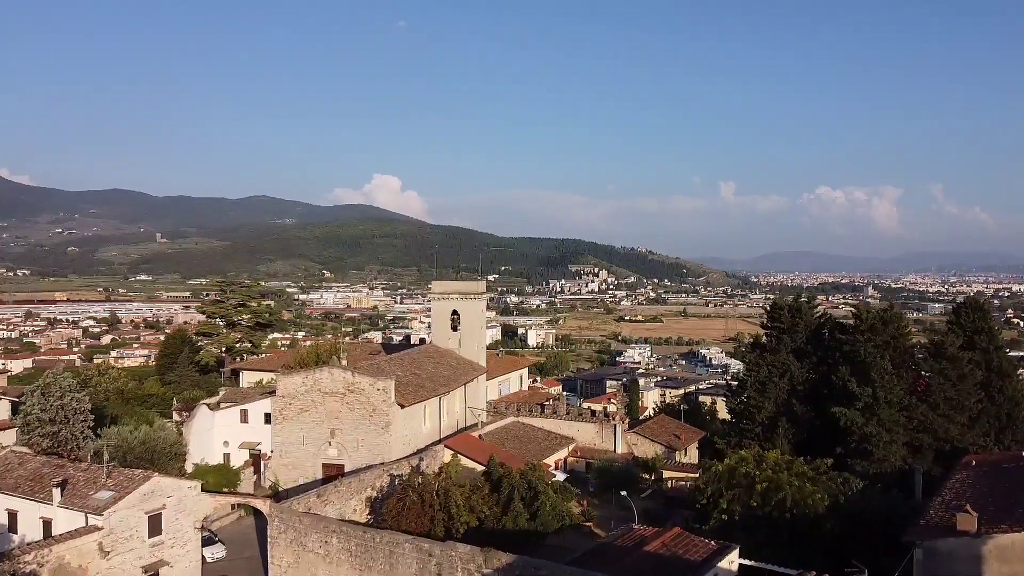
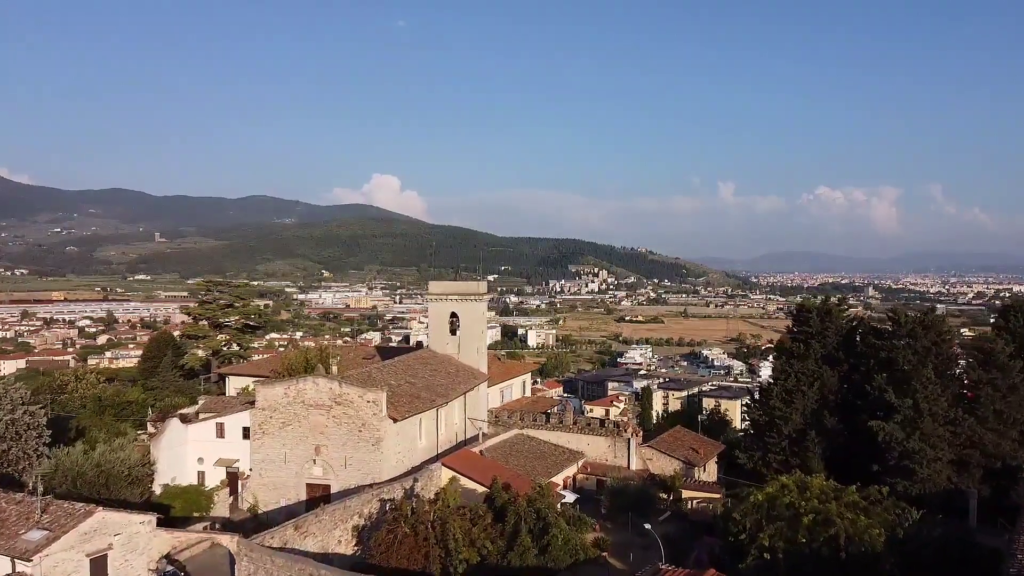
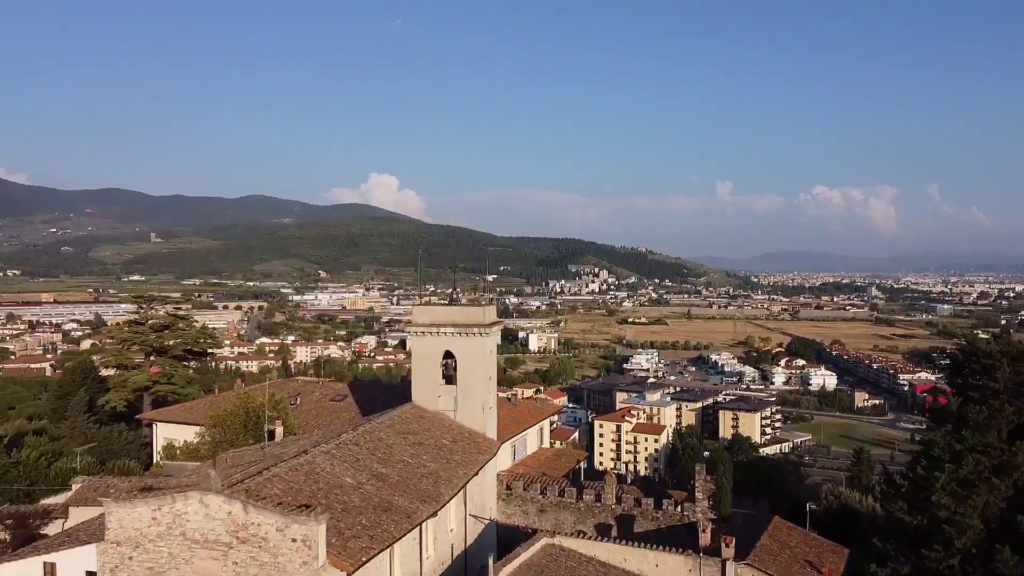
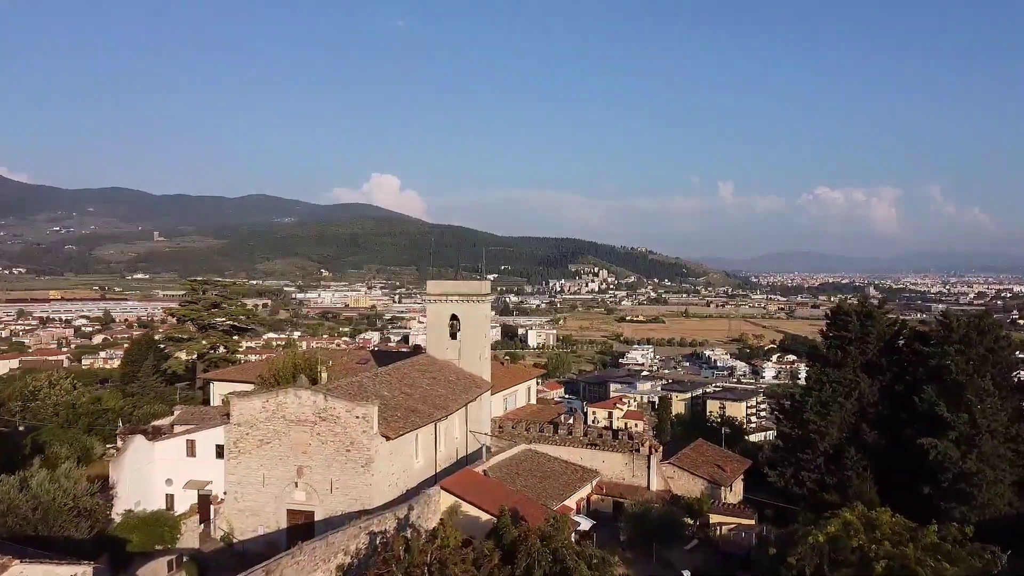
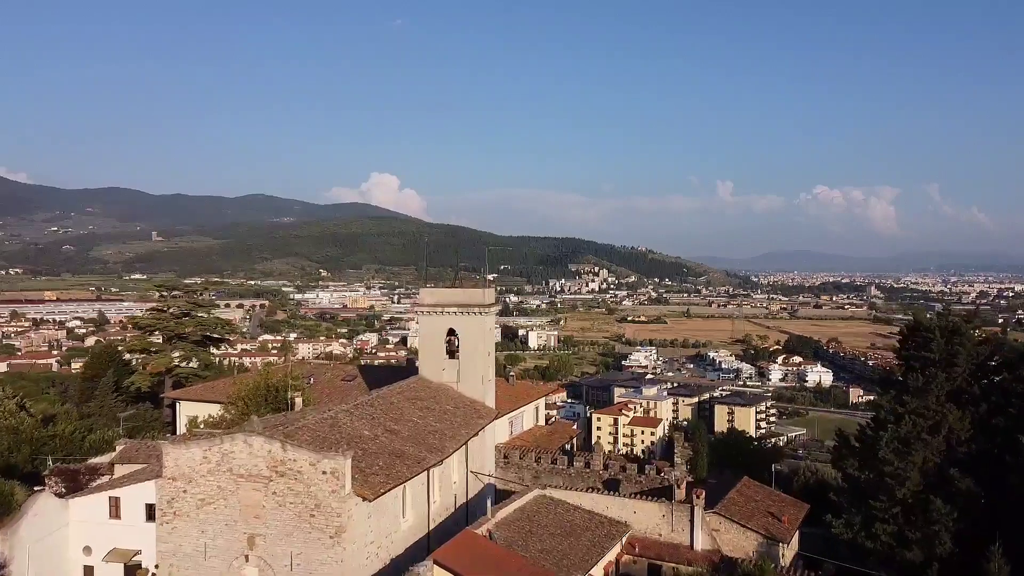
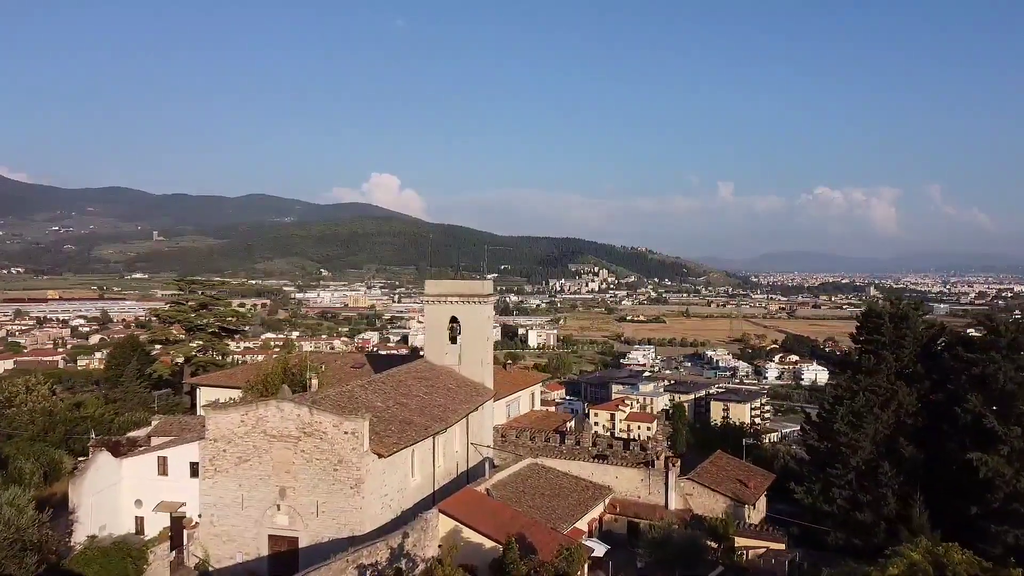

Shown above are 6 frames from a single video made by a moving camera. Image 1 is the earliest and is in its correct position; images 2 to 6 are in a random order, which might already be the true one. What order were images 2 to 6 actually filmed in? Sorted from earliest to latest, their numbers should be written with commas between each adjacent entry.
2, 4, 6, 5, 3
